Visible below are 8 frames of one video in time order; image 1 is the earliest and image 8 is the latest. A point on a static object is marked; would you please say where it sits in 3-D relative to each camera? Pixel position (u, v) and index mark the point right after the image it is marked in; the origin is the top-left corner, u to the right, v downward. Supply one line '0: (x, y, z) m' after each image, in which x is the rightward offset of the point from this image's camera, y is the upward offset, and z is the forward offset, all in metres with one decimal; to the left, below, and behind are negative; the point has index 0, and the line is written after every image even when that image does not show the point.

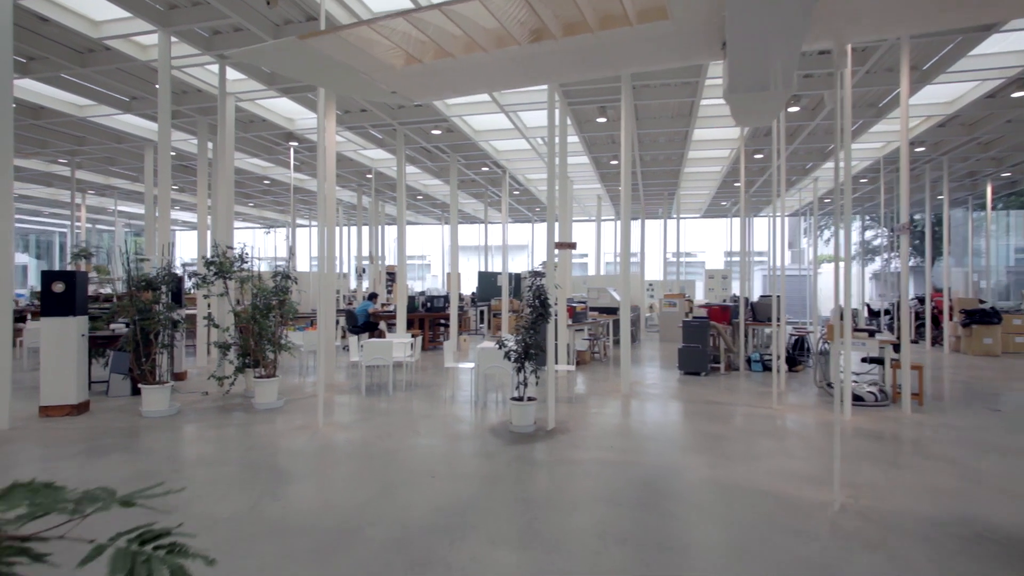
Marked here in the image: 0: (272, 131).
0: (-4.4, +2.9, +10.5) m
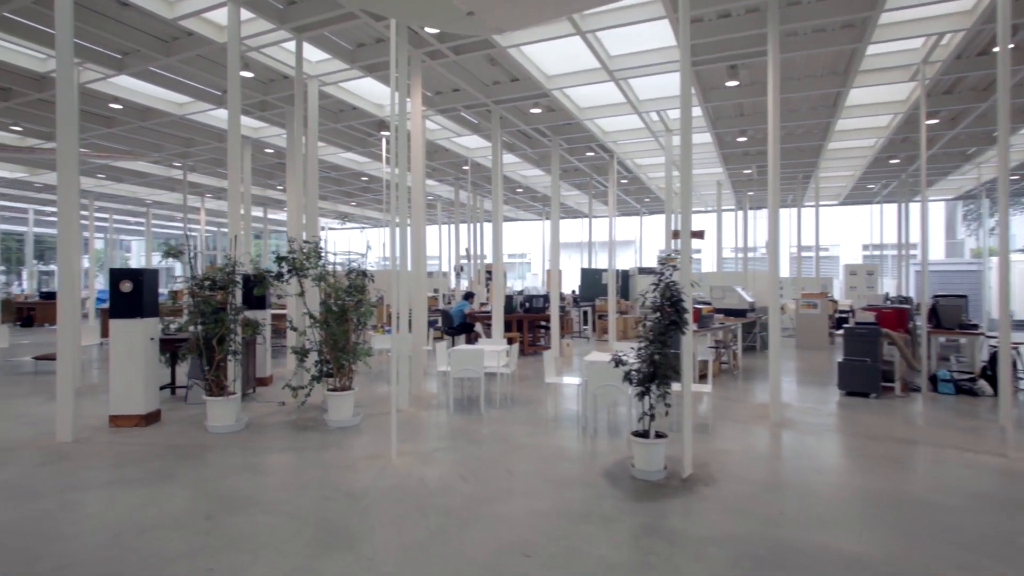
0: (-2.6, +2.9, +9.9) m
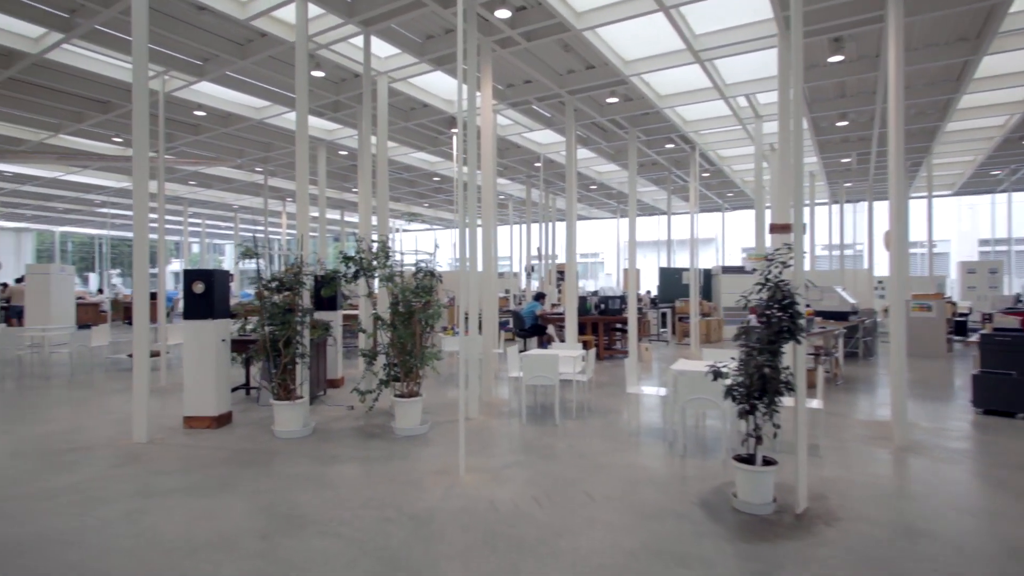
0: (-1.3, +2.9, +9.7) m
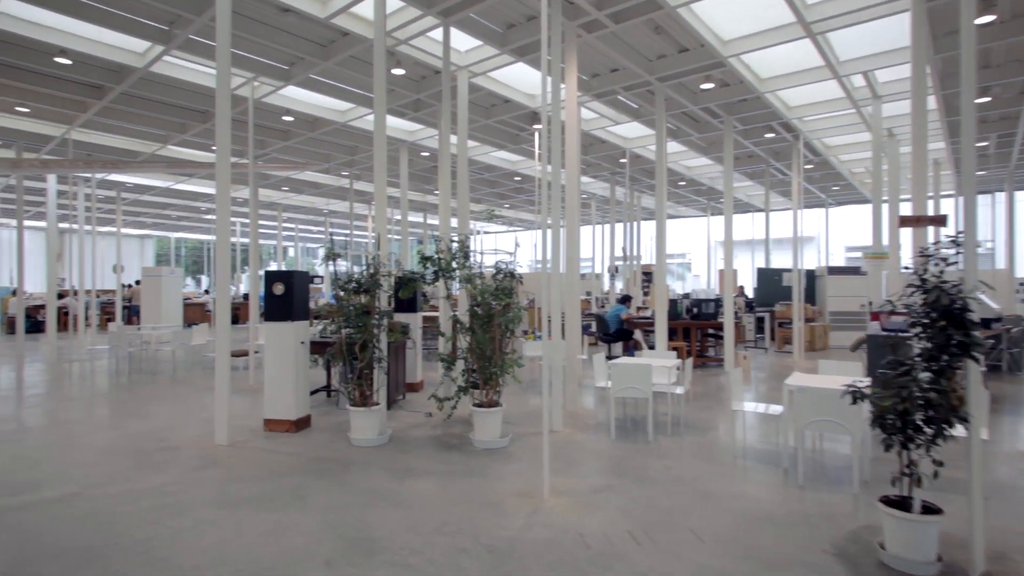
0: (0.0, +2.9, +9.4) m
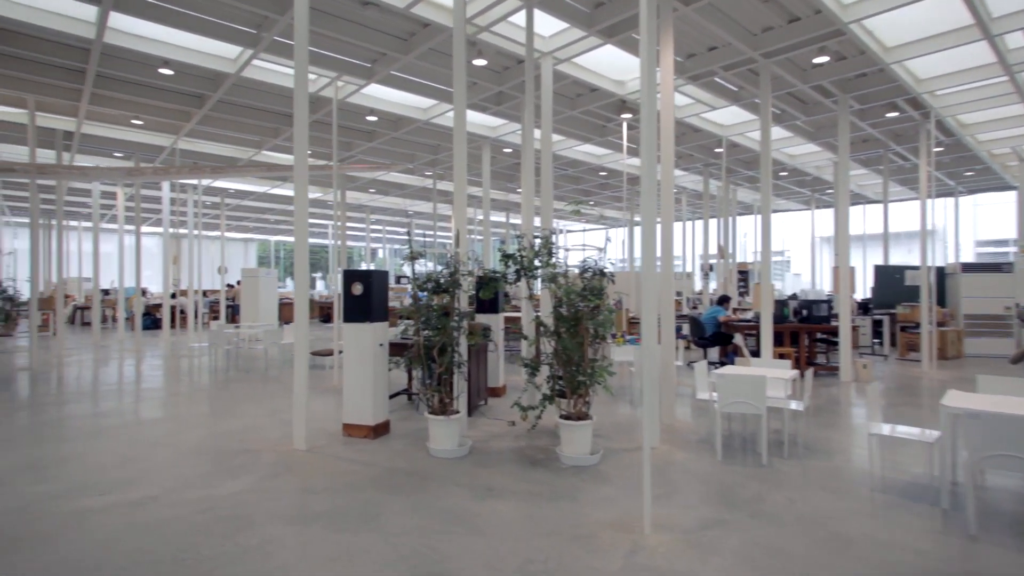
0: (+1.4, +2.9, +8.9) m
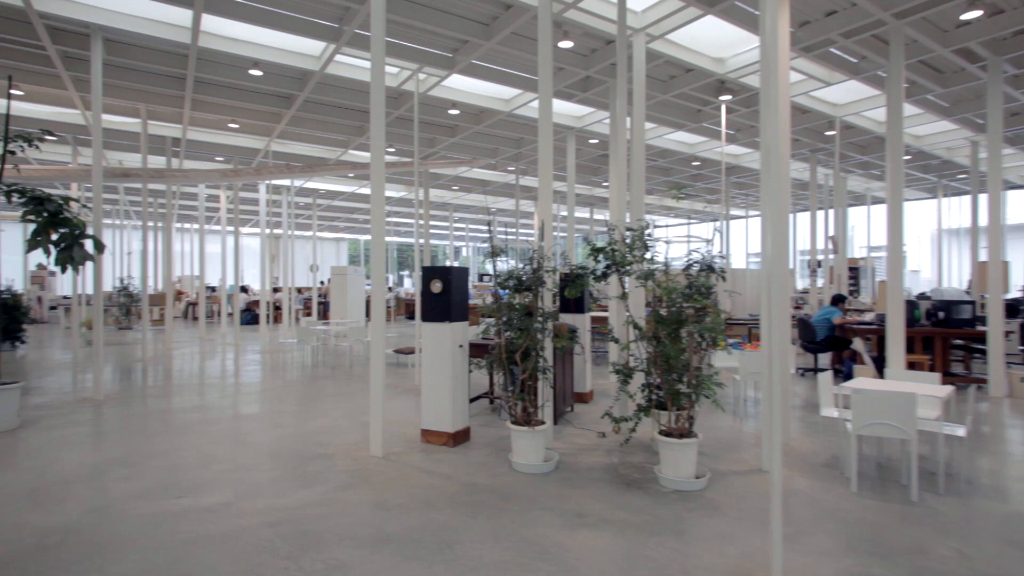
0: (+2.6, +2.9, +8.1) m
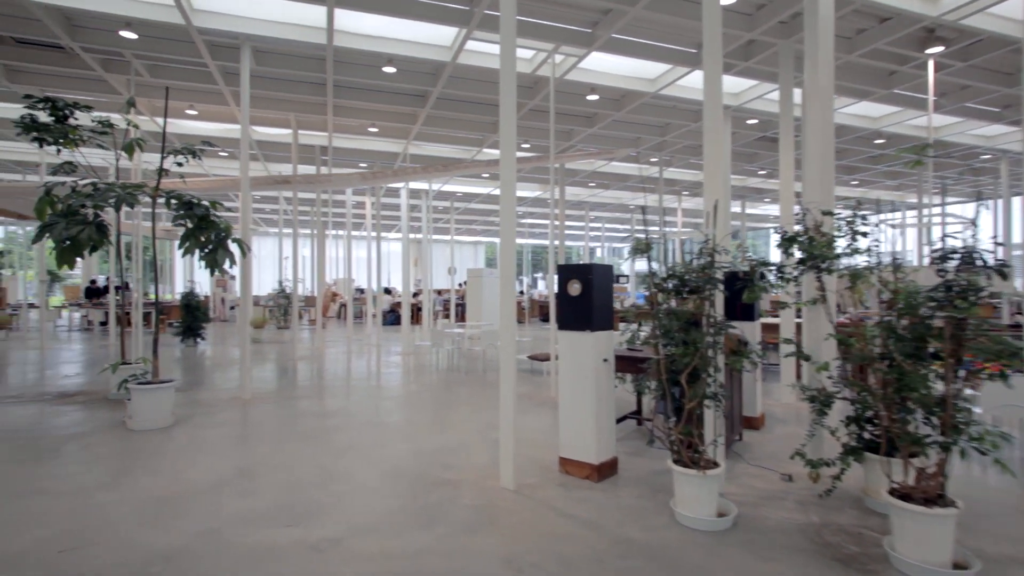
0: (+4.4, +2.9, +6.5) m
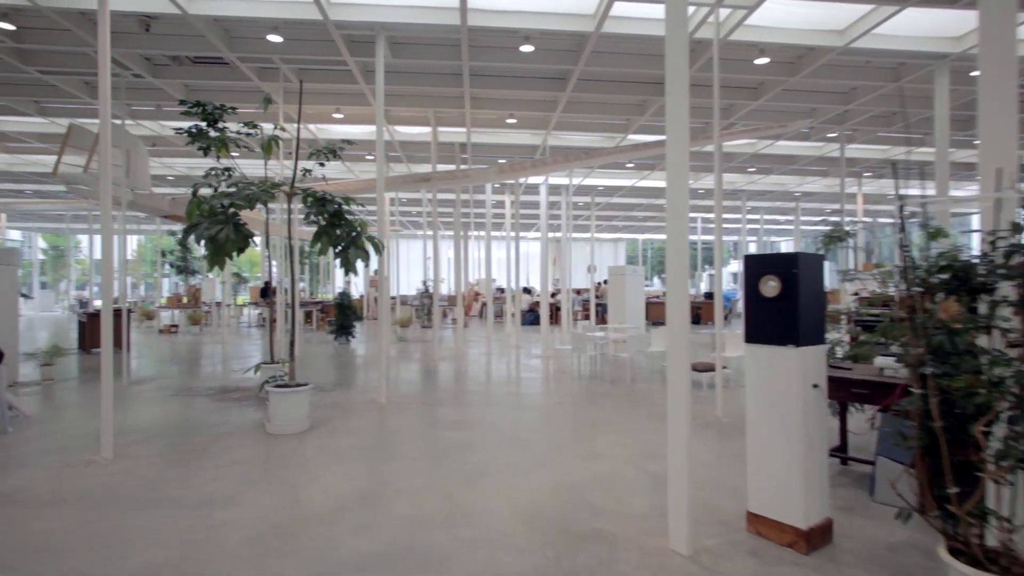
0: (+5.8, +2.9, +4.4) m
